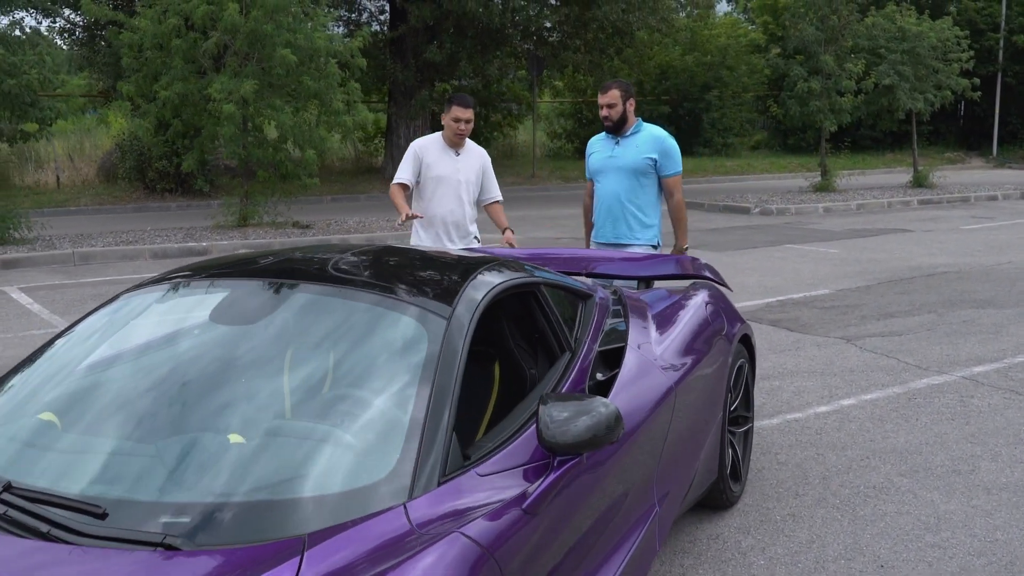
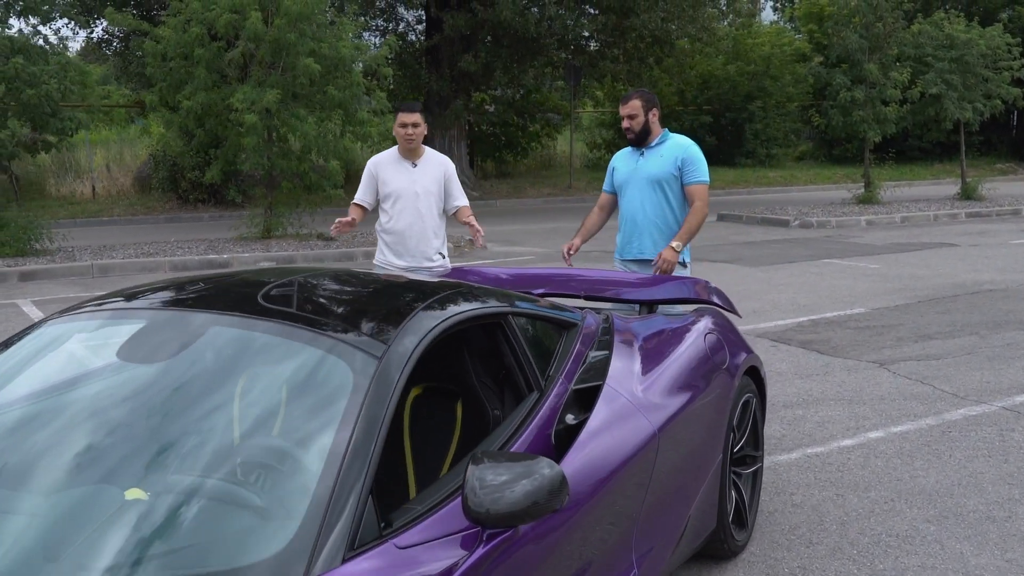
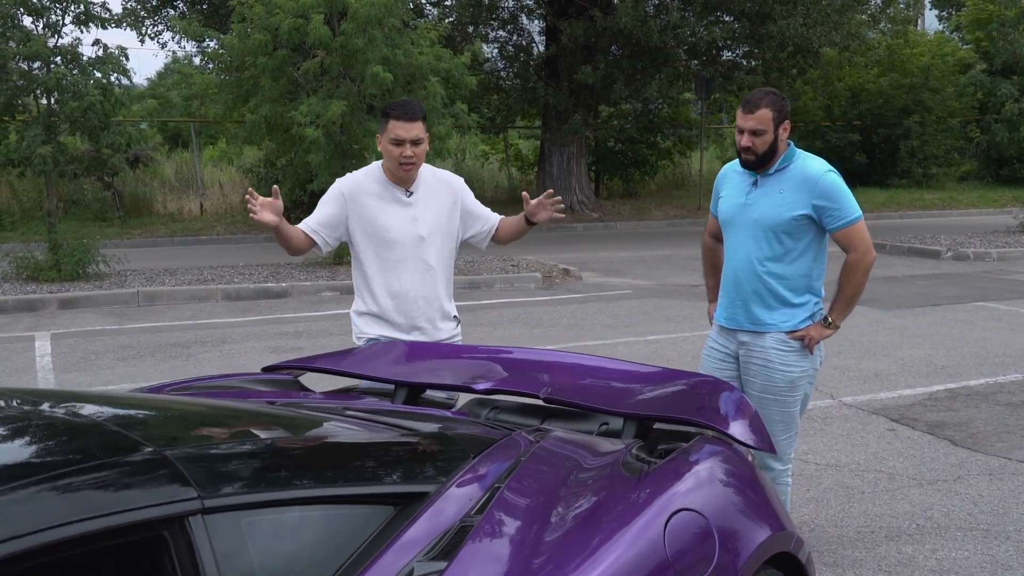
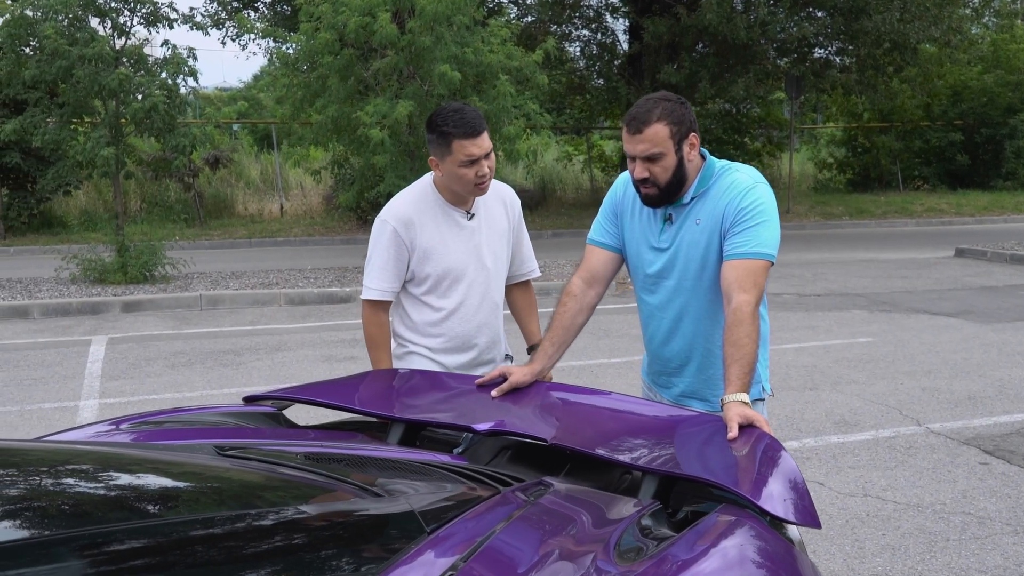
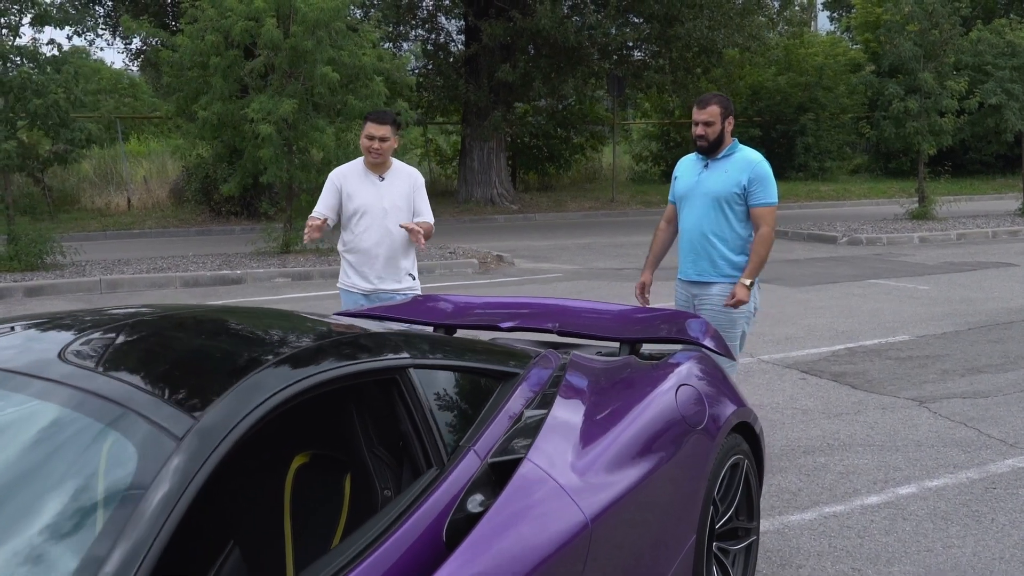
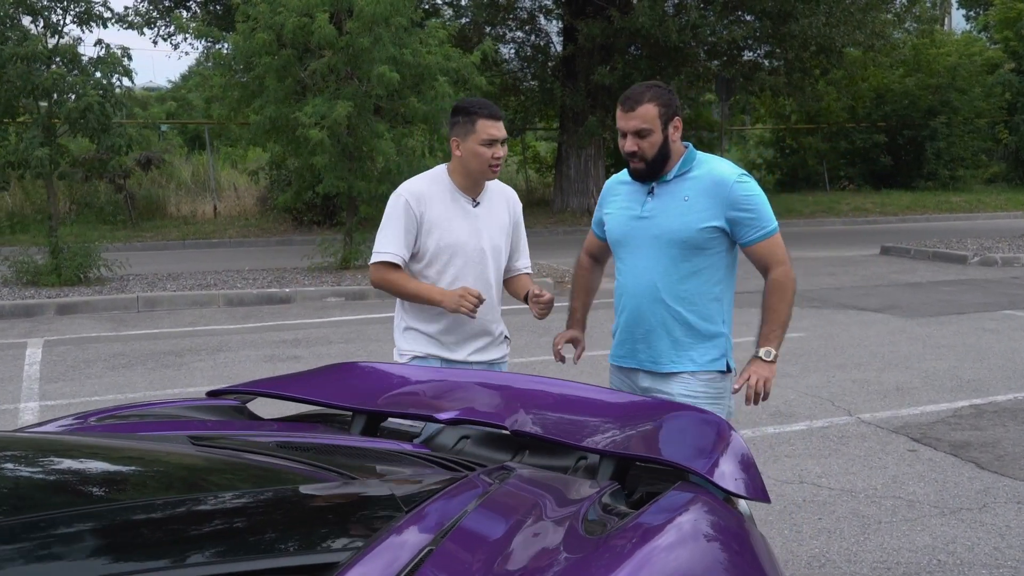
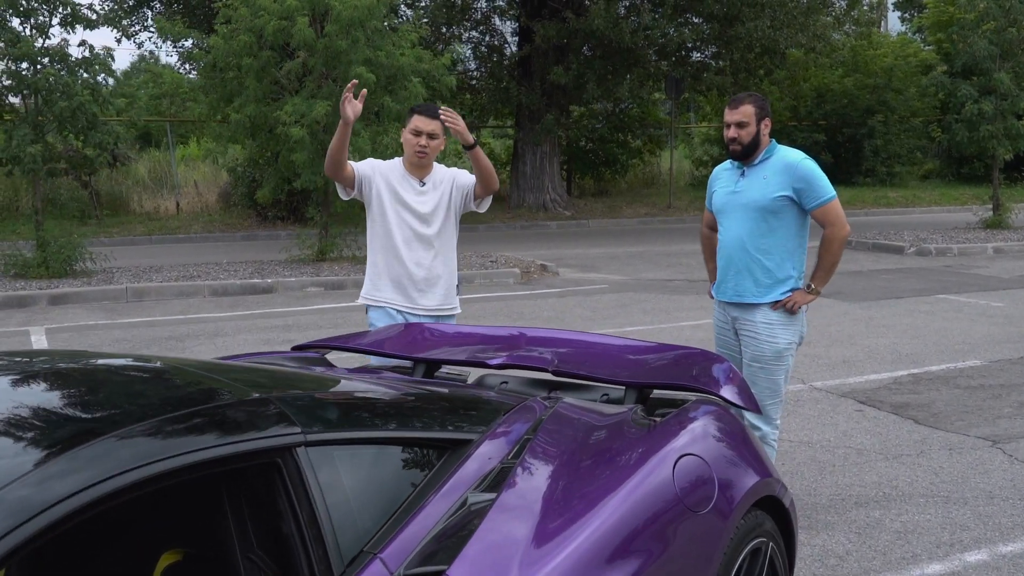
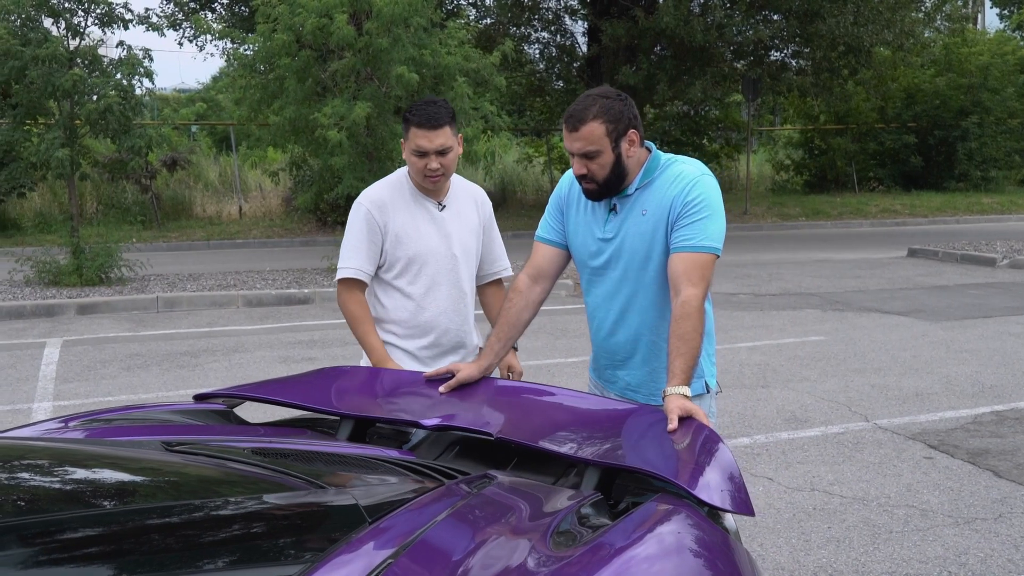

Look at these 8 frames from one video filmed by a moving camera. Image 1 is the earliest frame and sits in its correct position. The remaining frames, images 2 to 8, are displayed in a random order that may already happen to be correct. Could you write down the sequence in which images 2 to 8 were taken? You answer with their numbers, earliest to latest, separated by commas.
2, 5, 7, 3, 6, 8, 4
